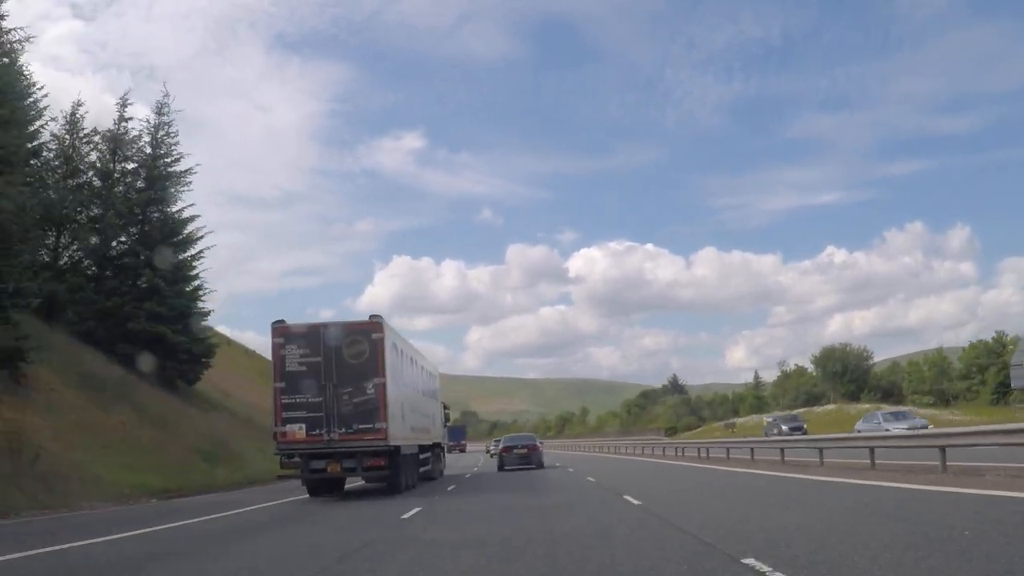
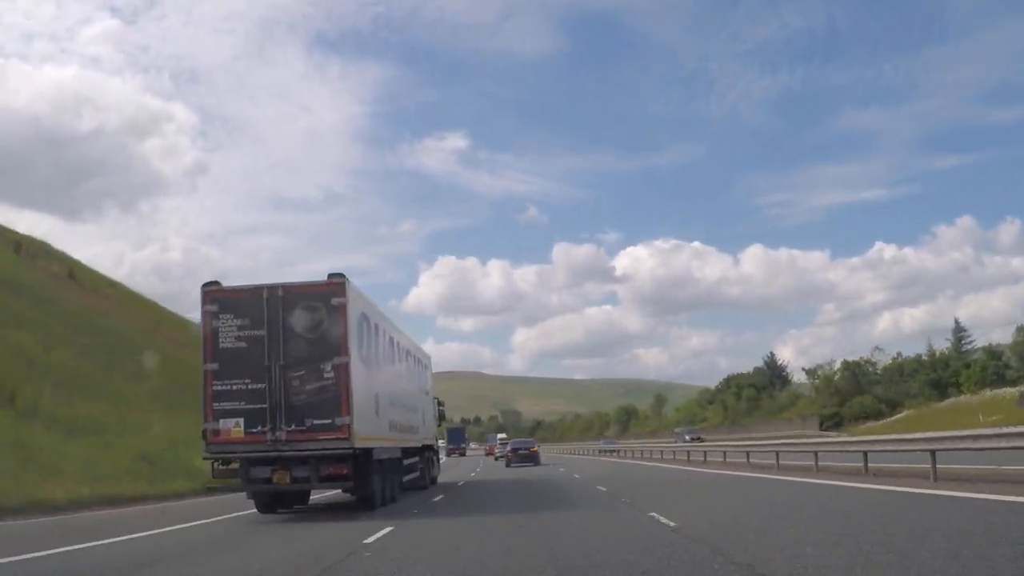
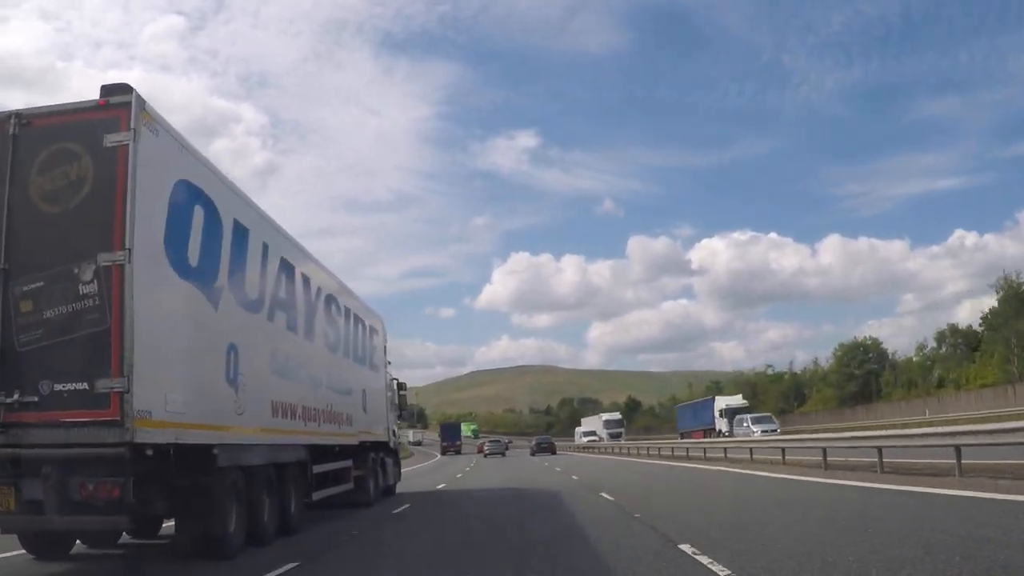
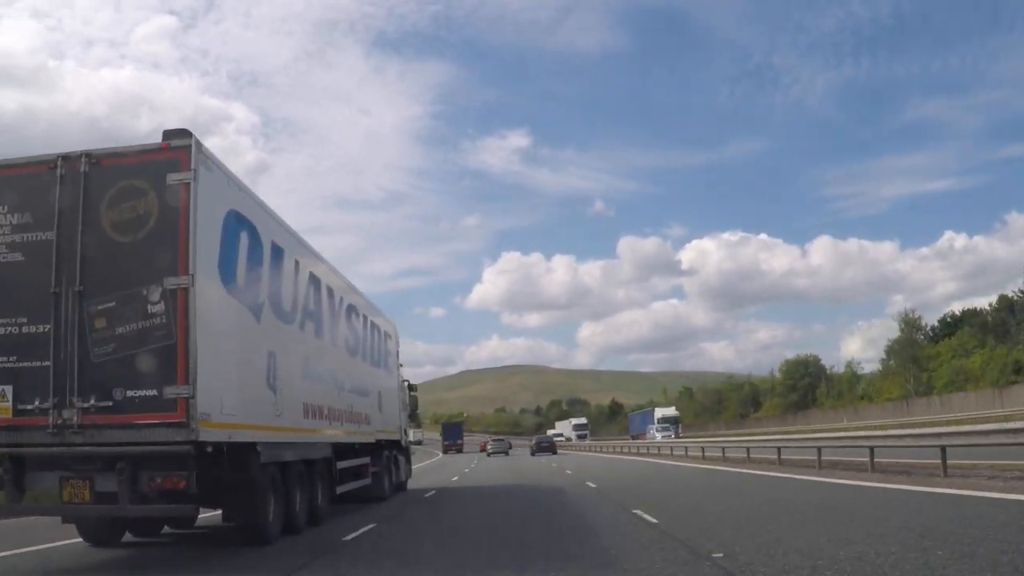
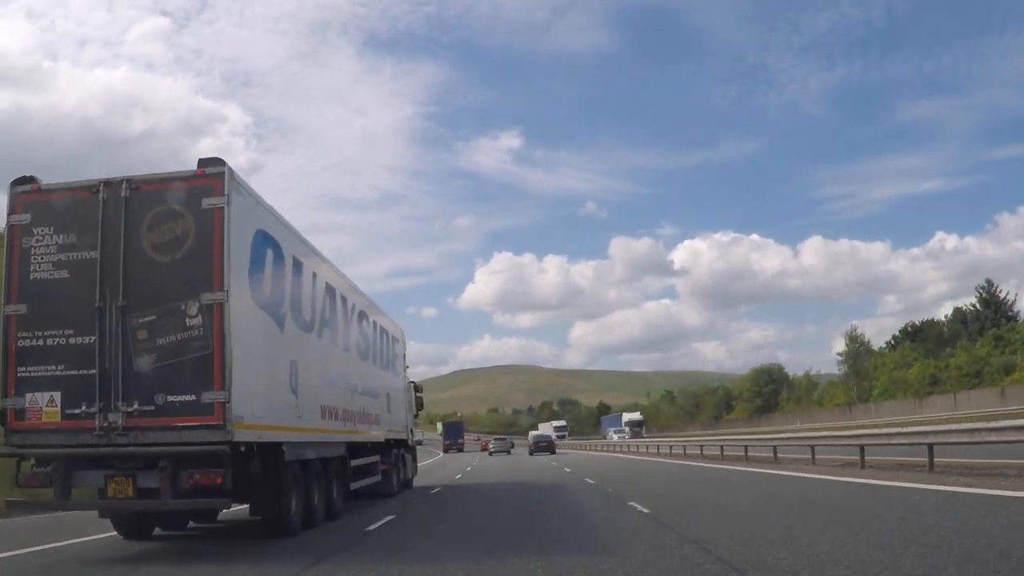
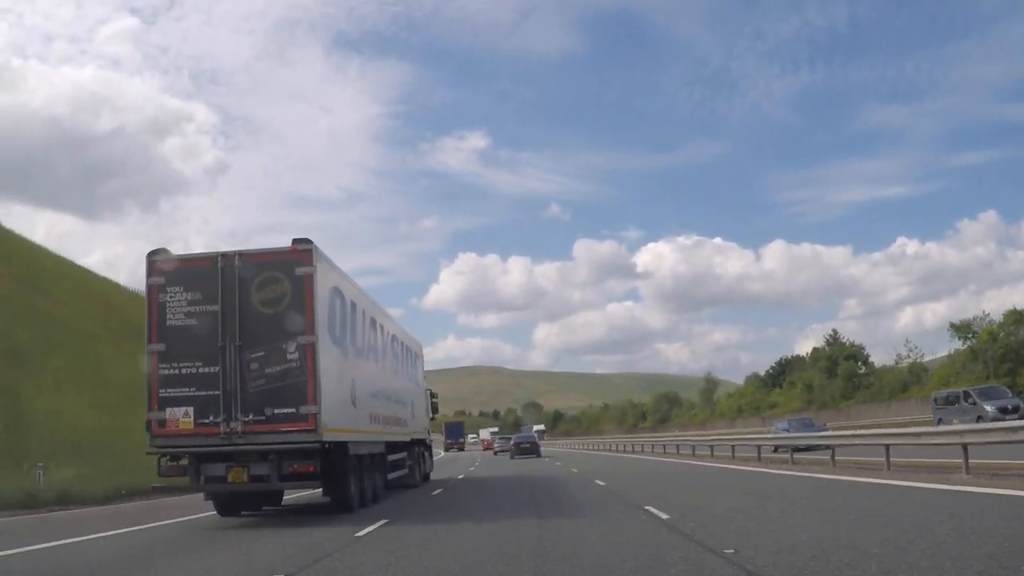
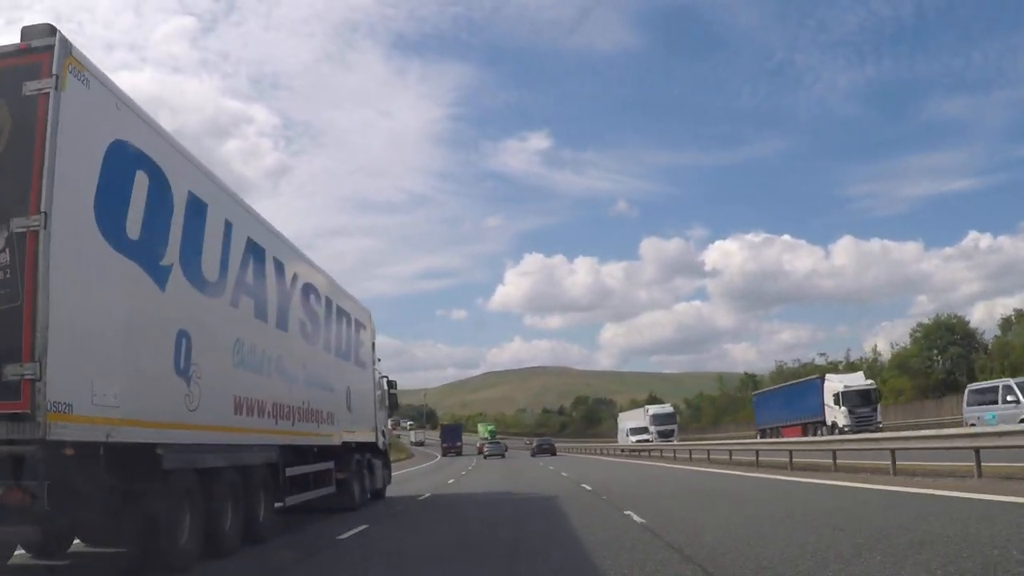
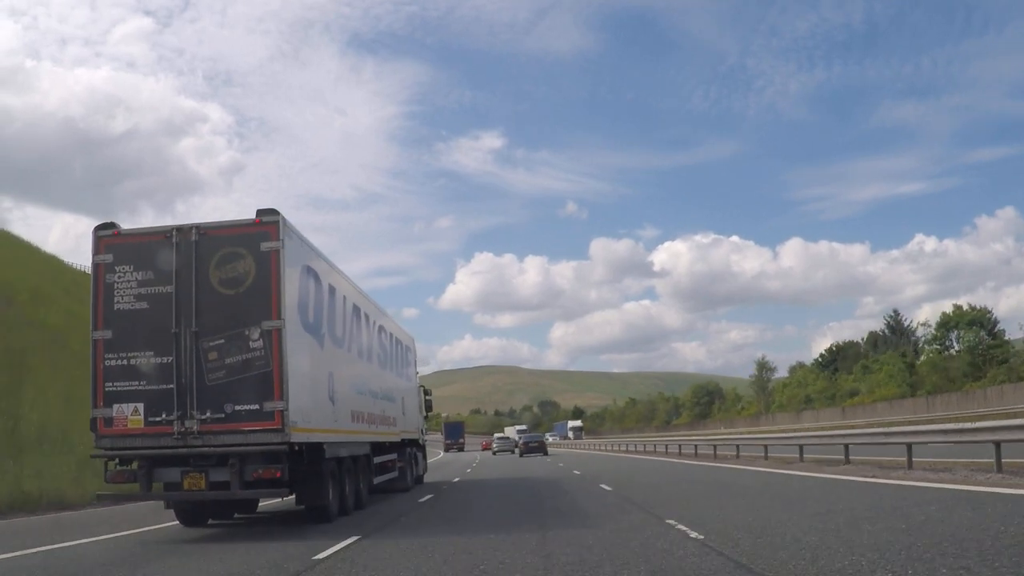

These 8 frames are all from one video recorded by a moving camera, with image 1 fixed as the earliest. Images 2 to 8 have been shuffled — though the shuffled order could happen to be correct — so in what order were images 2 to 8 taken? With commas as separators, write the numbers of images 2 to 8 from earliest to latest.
2, 6, 8, 5, 4, 3, 7
